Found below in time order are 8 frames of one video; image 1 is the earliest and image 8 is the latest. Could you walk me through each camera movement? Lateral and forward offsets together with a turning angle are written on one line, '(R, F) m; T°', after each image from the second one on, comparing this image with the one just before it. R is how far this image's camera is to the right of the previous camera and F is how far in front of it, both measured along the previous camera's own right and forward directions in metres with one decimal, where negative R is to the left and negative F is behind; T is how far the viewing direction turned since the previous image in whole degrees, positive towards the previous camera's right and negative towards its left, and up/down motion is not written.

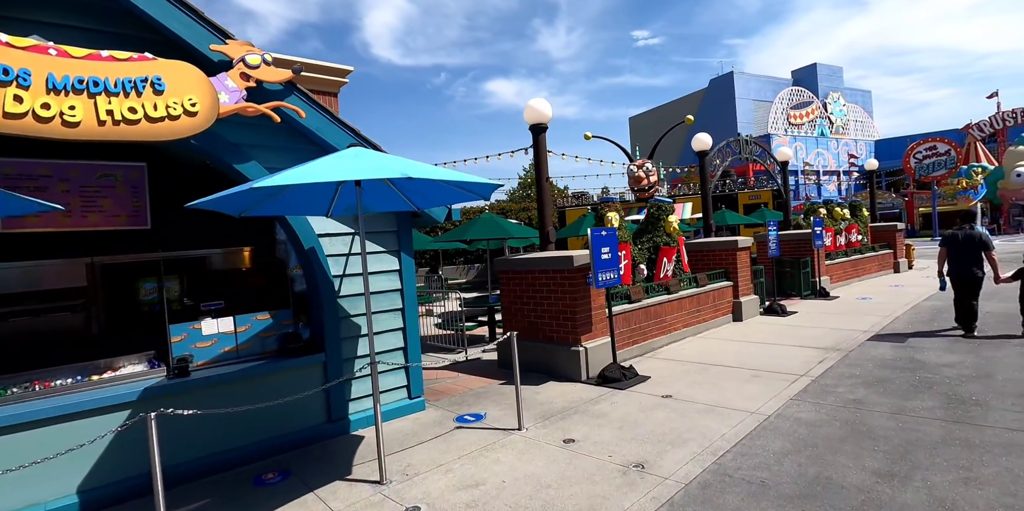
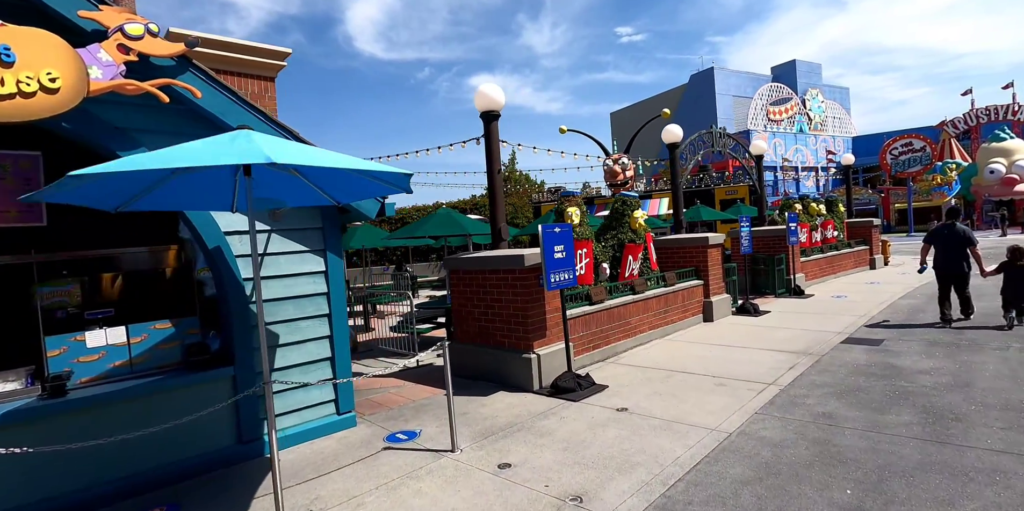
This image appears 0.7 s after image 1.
(+0.5, +0.6) m; +2°
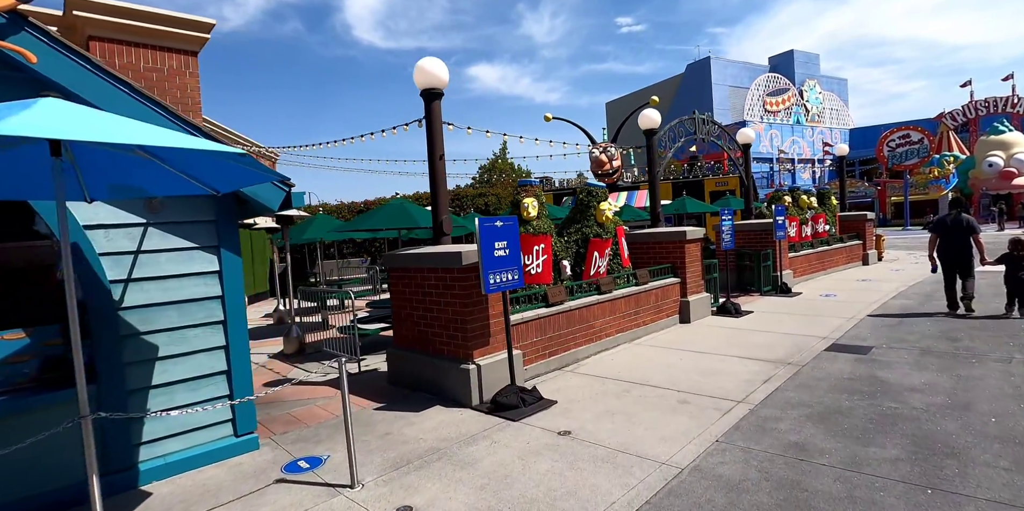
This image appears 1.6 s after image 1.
(+0.7, +0.8) m; 0°
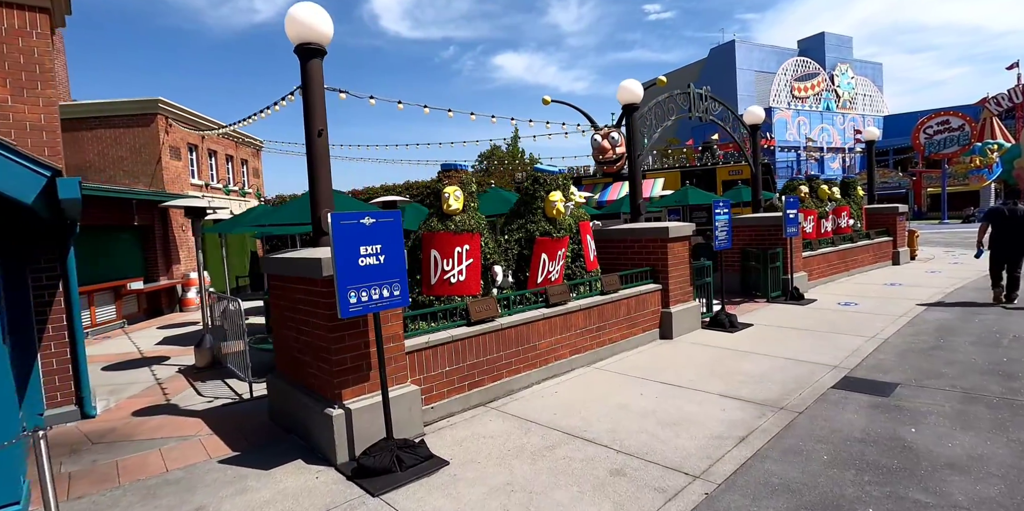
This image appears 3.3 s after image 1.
(+1.2, +1.6) m; -2°
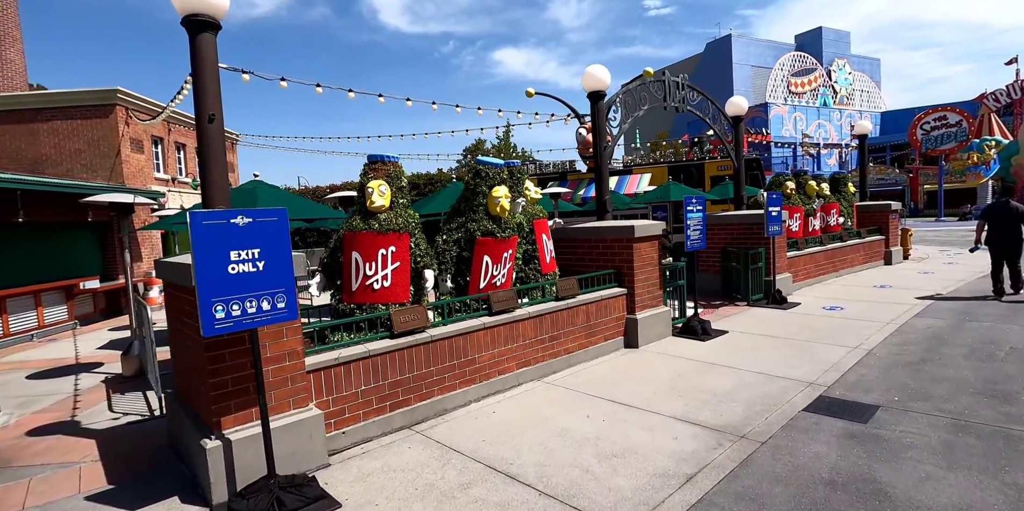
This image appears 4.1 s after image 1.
(+0.6, +0.7) m; 0°
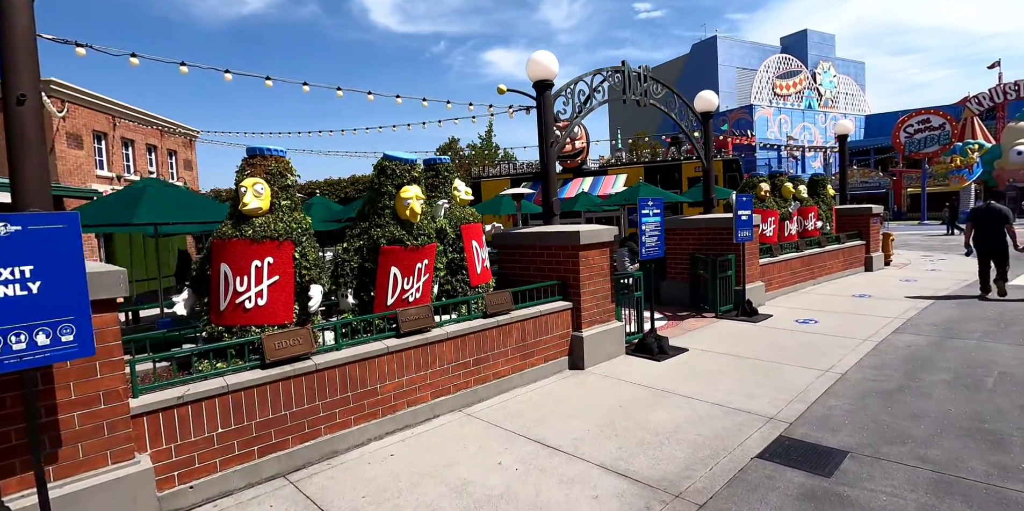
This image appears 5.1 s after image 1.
(+0.7, +0.8) m; +1°
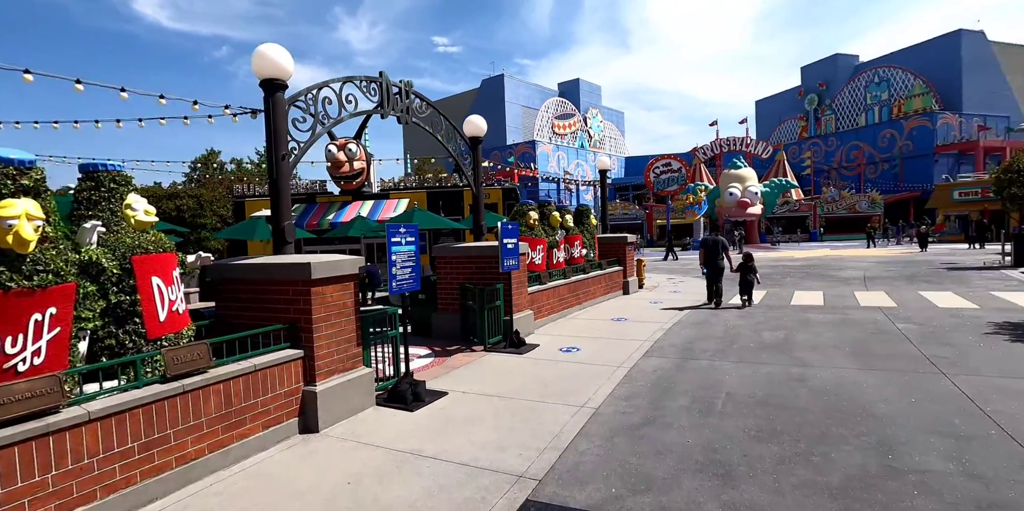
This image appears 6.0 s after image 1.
(+0.7, +0.8) m; +21°
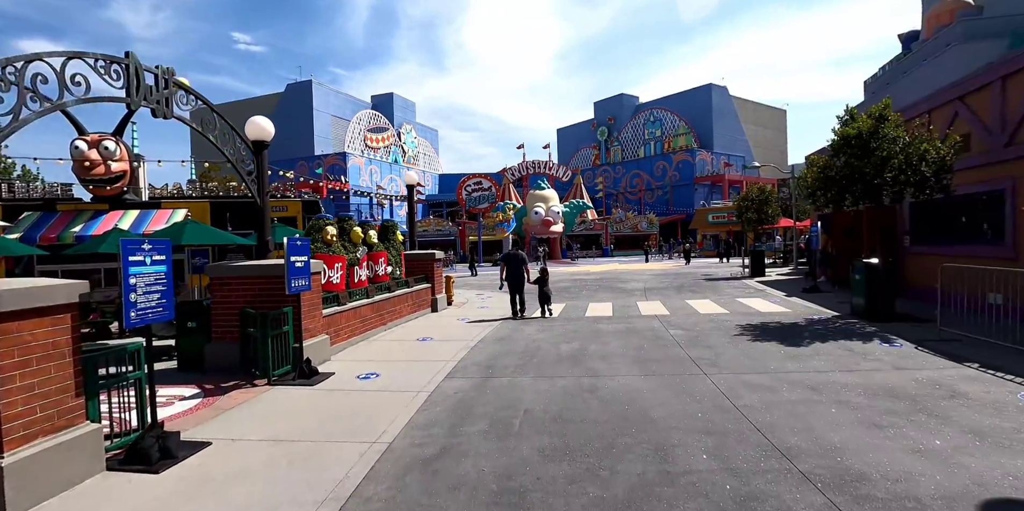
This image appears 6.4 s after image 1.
(+0.3, +0.3) m; +19°
